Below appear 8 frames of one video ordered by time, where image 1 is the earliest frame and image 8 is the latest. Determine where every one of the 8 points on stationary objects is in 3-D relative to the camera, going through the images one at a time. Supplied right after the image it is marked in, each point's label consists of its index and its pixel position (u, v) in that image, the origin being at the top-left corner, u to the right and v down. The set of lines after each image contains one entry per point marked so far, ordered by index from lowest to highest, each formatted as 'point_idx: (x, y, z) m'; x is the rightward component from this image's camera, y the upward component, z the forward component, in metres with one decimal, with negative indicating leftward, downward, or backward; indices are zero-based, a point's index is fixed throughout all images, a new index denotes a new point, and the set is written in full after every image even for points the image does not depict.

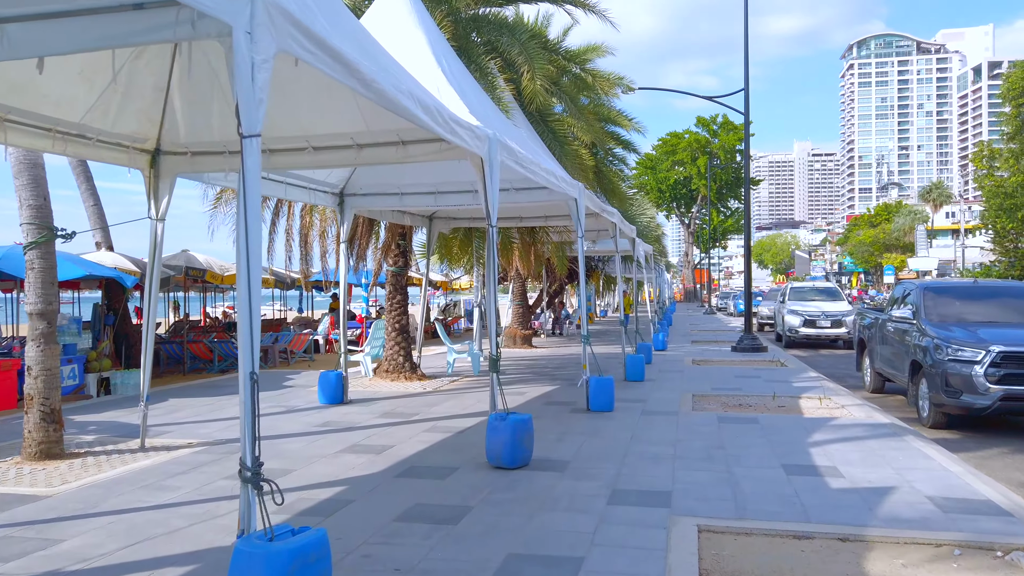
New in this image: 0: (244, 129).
0: (-1.4, +0.8, +3.8) m
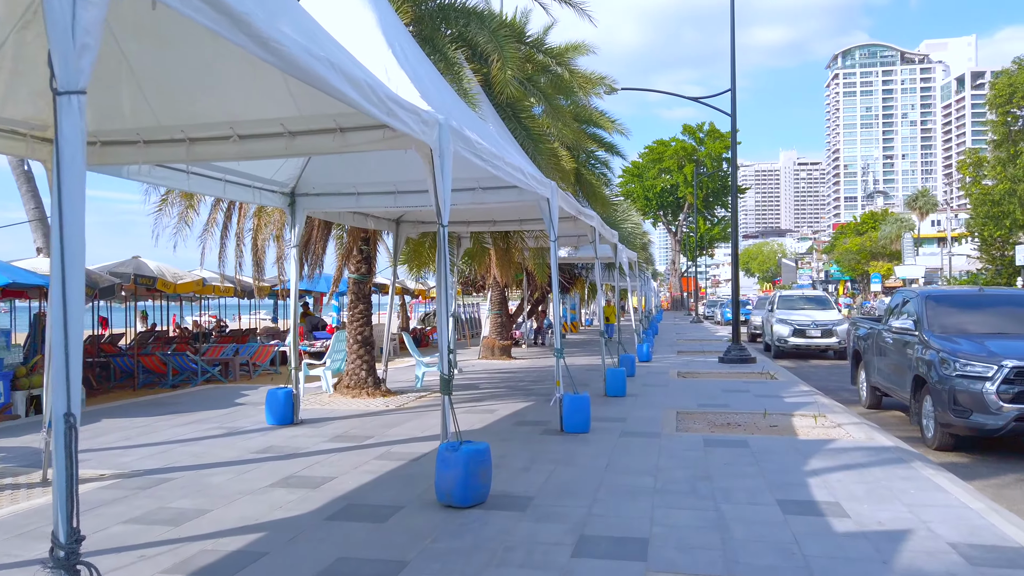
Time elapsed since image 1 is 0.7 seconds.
0: (-1.7, +0.8, +2.9) m
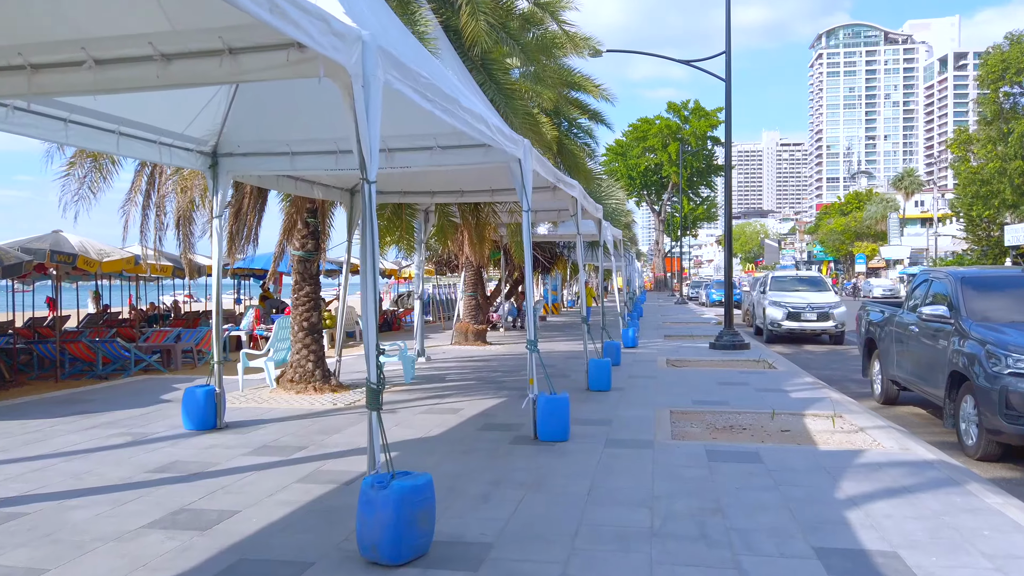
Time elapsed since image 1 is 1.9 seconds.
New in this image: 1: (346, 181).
0: (-1.9, +0.8, +1.2) m
1: (-2.4, +1.6, +11.0) m
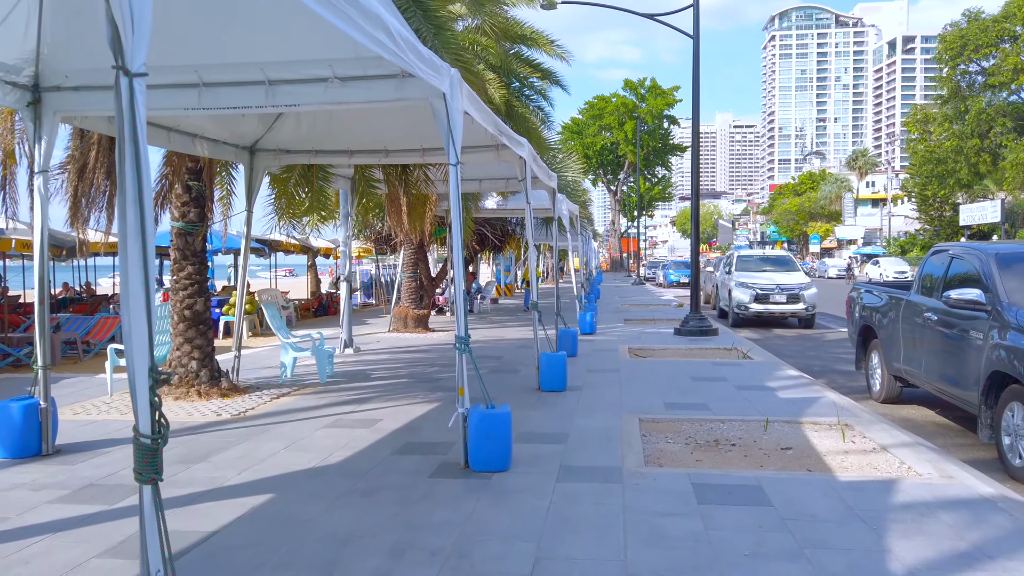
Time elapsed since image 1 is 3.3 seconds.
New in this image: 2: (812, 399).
0: (-2.1, +0.8, -0.9) m
1: (-3.1, +1.8, +8.8) m
2: (+3.5, -1.3, +8.9) m
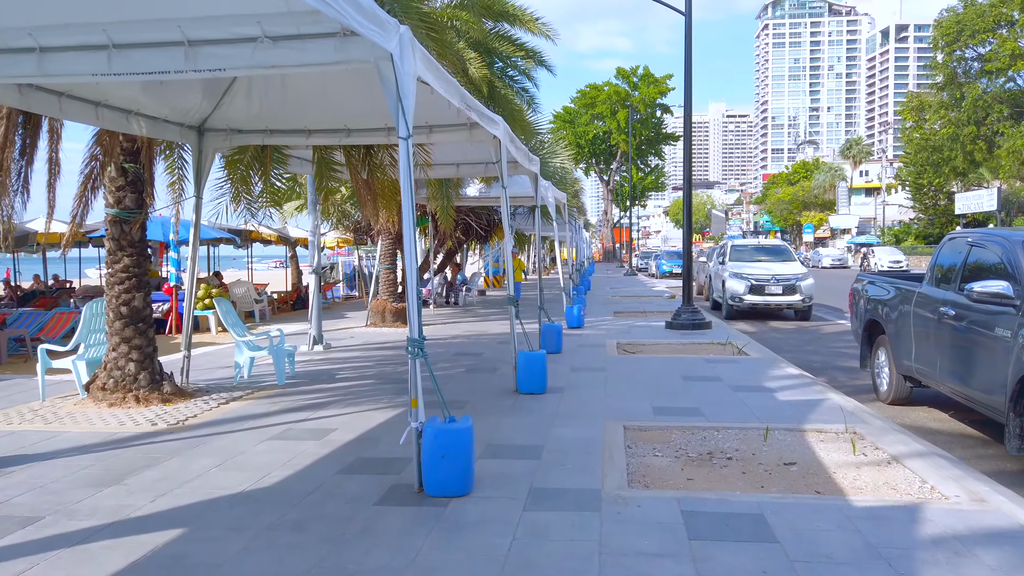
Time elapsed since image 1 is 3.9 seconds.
0: (-2.3, +0.7, -1.8) m
1: (-3.4, +1.9, +7.9) m
2: (+3.2, -1.2, +8.1) m
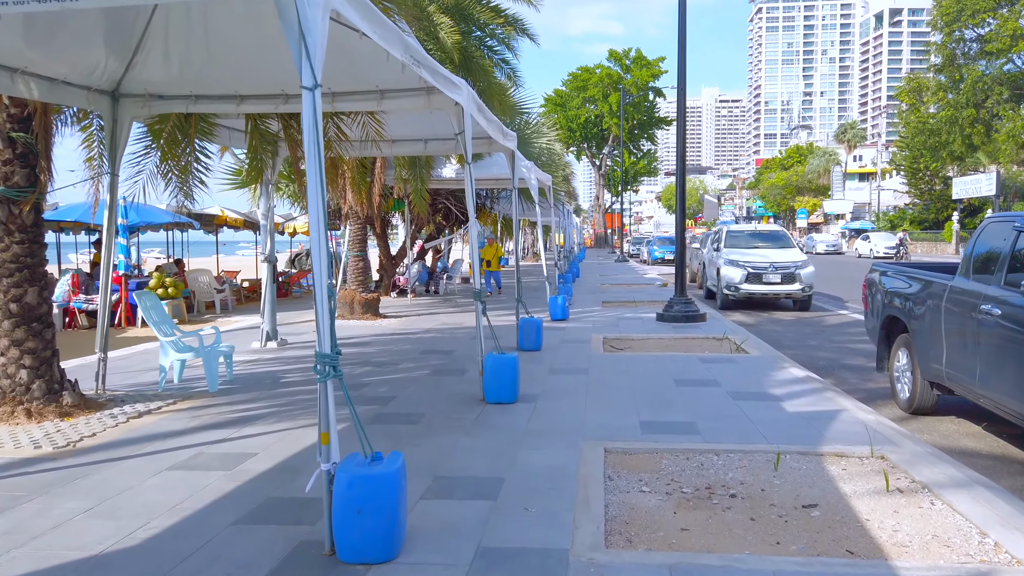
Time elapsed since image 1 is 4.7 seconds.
0: (-2.6, +0.6, -3.1) m
1: (-3.8, +1.9, +6.6) m
2: (+2.9, -1.1, +7.0) m
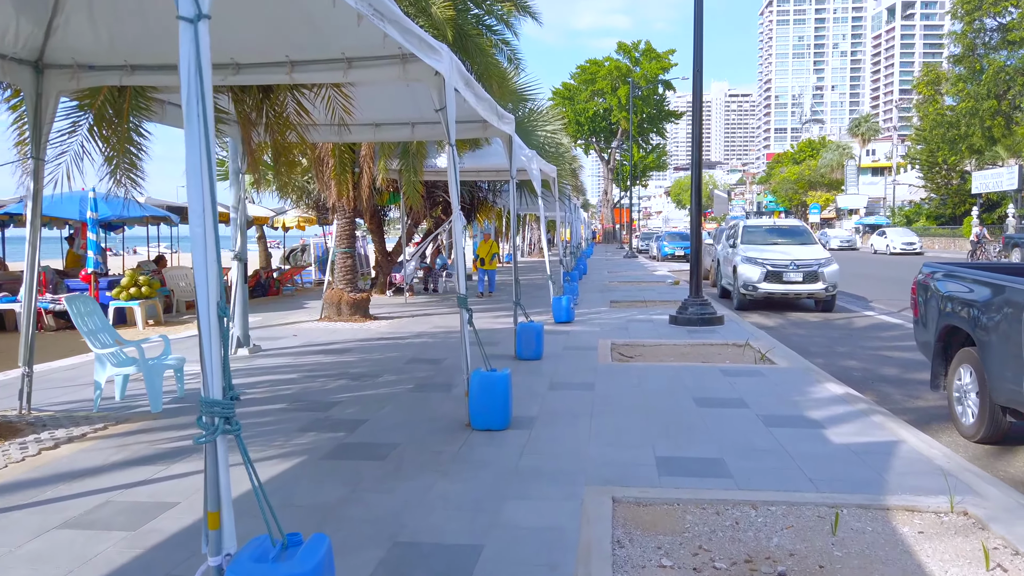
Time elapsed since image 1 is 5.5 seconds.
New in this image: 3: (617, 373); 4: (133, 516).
0: (-2.7, +0.5, -4.2) m
1: (-3.8, +1.9, +5.5) m
2: (+2.8, -1.2, +5.8) m
3: (+1.2, -1.0, +8.8) m
4: (-2.2, -1.3, +4.5) m
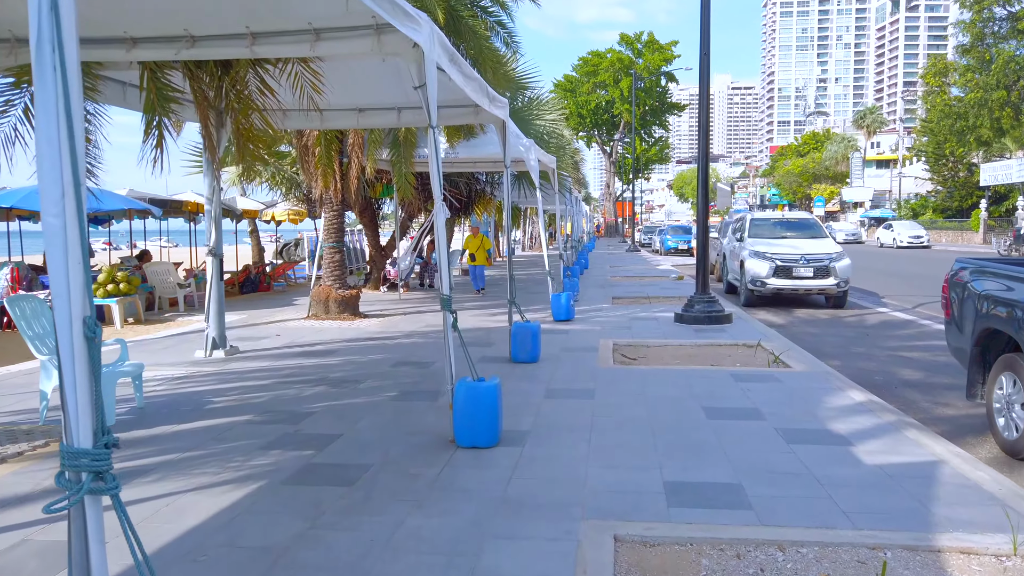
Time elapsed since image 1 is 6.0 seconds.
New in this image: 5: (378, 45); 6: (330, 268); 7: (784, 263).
0: (-2.8, +0.4, -4.9) m
1: (-3.9, +1.9, +4.8) m
2: (+2.7, -1.2, +5.1) m
3: (+1.1, -0.9, +8.1) m
4: (-2.3, -1.3, +3.8) m
5: (-1.0, +1.8, +5.5) m
6: (-3.2, +0.4, +13.6) m
7: (+5.7, +0.5, +16.1) m
